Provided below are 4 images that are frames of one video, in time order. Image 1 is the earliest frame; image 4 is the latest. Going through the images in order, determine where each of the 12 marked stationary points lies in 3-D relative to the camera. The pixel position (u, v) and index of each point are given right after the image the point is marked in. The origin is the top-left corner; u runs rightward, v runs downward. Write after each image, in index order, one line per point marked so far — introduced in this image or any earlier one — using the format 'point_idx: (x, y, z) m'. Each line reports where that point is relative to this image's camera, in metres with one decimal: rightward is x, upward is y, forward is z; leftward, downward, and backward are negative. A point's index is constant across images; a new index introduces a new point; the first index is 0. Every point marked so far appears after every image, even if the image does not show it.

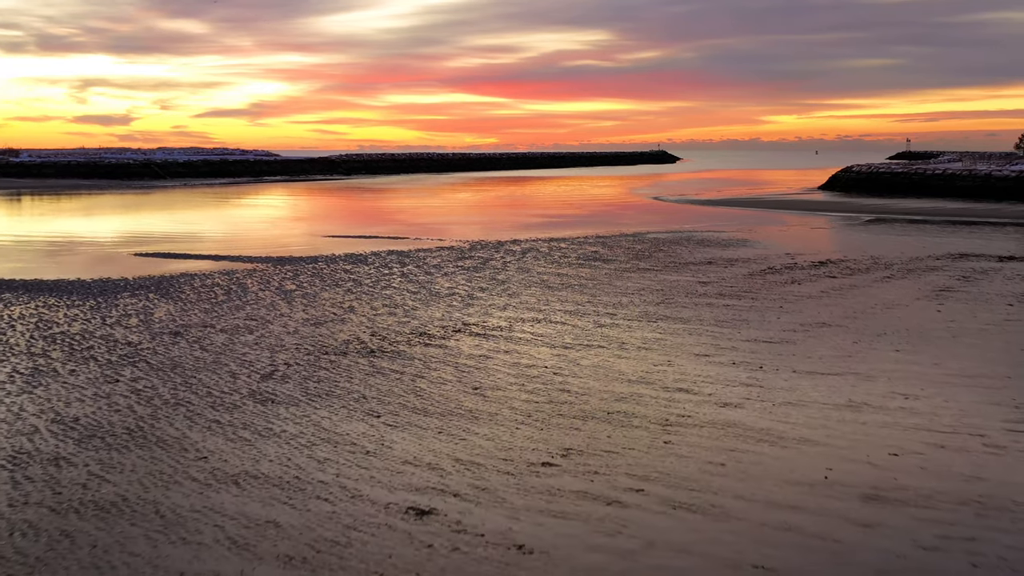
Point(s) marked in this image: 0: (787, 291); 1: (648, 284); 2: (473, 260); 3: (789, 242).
0: (+4.3, 0.0, +12.0) m
1: (+2.2, +0.1, +12.6) m
2: (-0.8, +0.6, +15.8) m
3: (+6.7, +1.1, +18.9) m
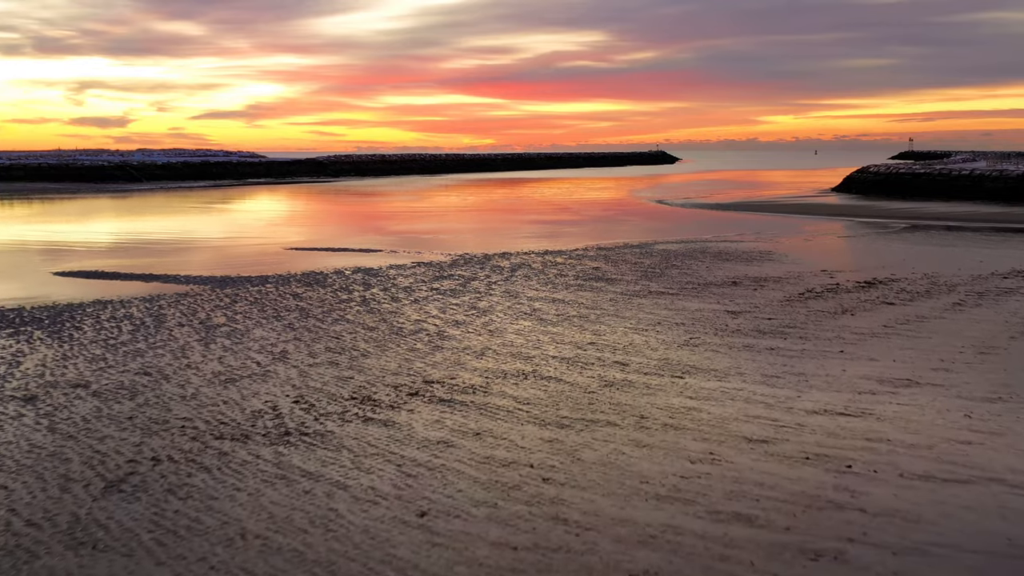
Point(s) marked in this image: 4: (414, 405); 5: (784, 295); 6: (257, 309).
0: (+4.1, -0.5, +9.5) m
1: (+2.0, -0.4, +10.1) m
2: (-1.0, +0.1, +13.3) m
3: (+6.5, +0.7, +16.4) m
4: (-0.8, -1.0, +6.7) m
5: (+4.1, -0.1, +11.6) m
6: (-3.6, -0.3, +11.0) m
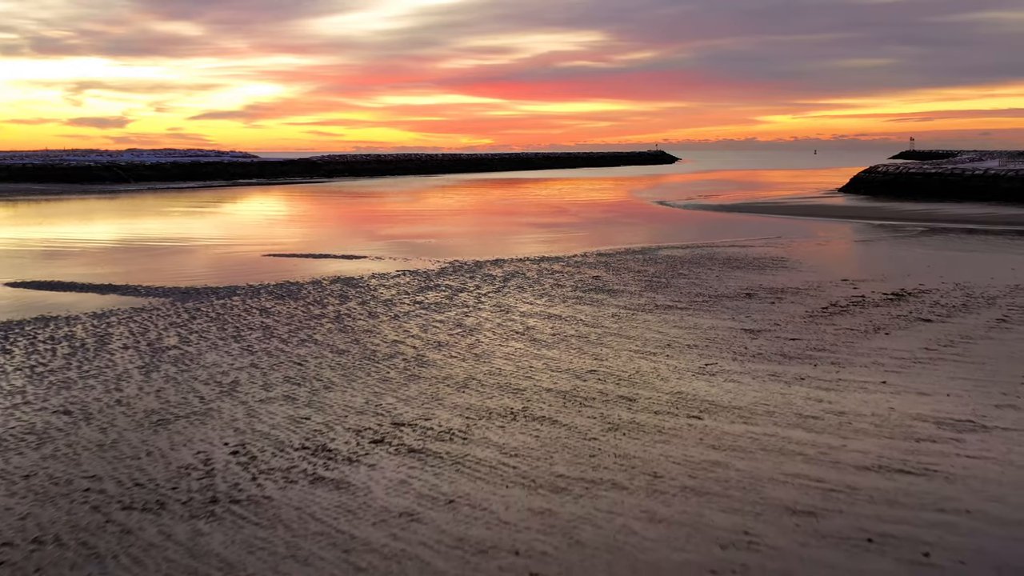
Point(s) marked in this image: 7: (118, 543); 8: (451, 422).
0: (+4.0, -0.6, +8.3) m
1: (+1.9, -0.5, +8.9) m
2: (-1.2, 0.0, +12.1) m
3: (+6.4, +0.5, +15.2) m
4: (-1.0, -1.2, +5.5) m
5: (+4.0, -0.3, +10.4) m
6: (-3.8, -0.5, +9.8) m
7: (-2.2, -1.4, +4.3) m
8: (-0.5, -1.1, +6.2) m
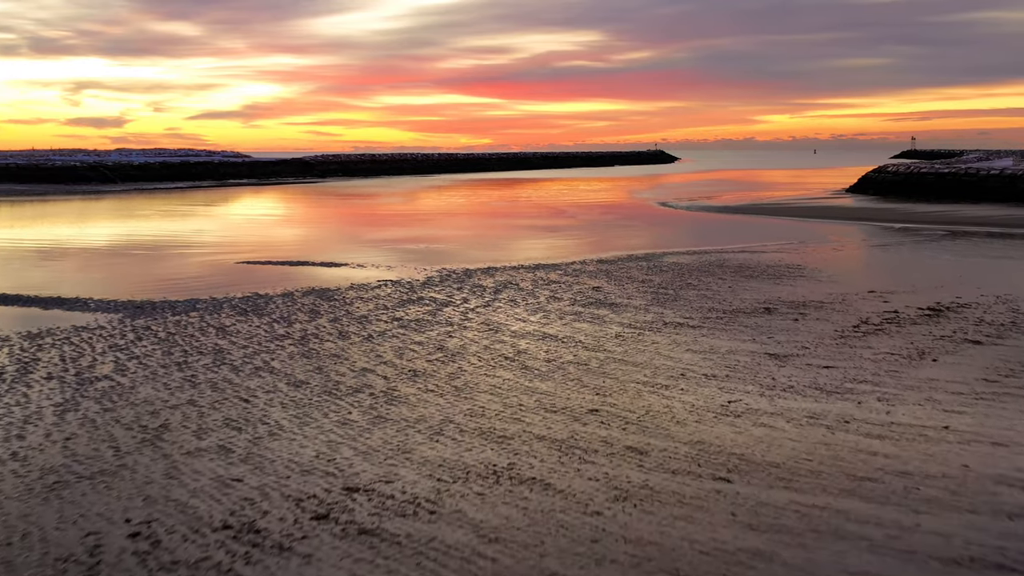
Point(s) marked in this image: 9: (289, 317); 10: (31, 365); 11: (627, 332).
0: (+3.8, -0.8, +7.1) m
1: (+1.8, -0.7, +7.7) m
2: (-1.3, -0.2, +10.9) m
3: (+6.2, +0.4, +14.0) m
4: (-1.1, -1.4, +4.2) m
5: (+3.8, -0.5, +9.2) m
6: (-3.9, -0.7, +8.6) m
7: (-2.3, -1.6, +3.1) m
8: (-0.6, -1.3, +4.9) m
9: (-2.9, -0.4, +10.2) m
10: (-5.0, -0.8, +8.0) m
11: (+1.4, -0.5, +9.0) m
